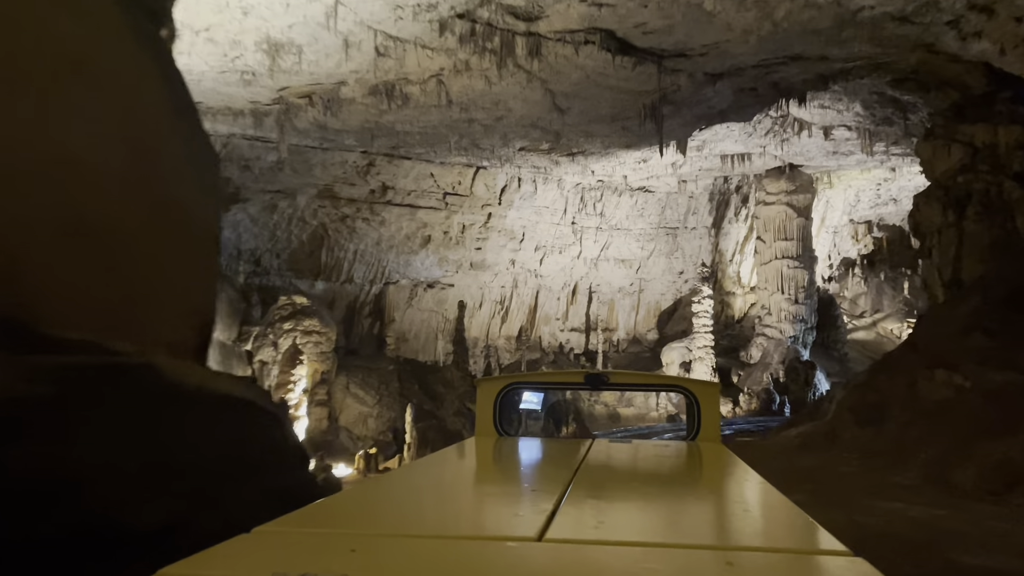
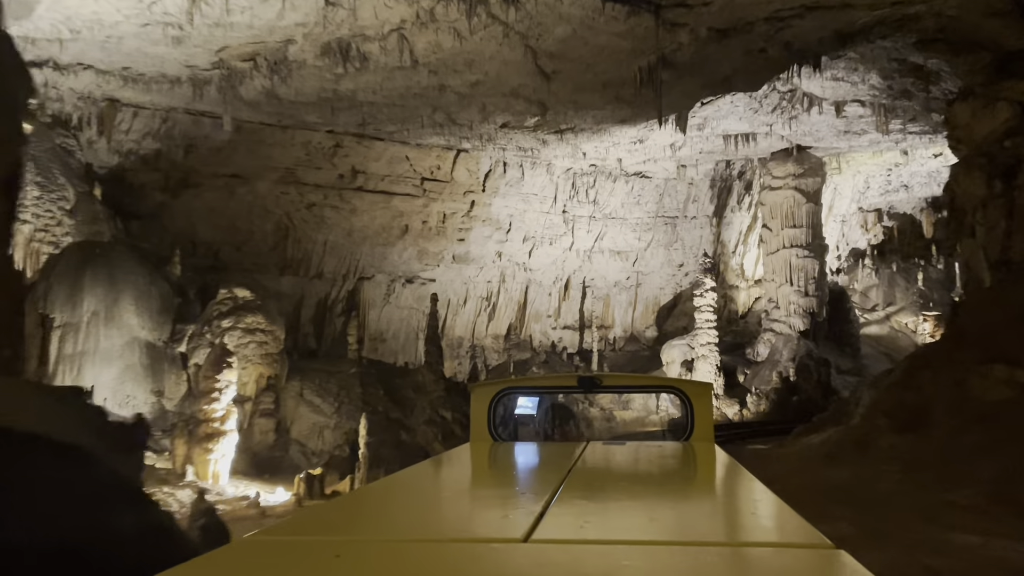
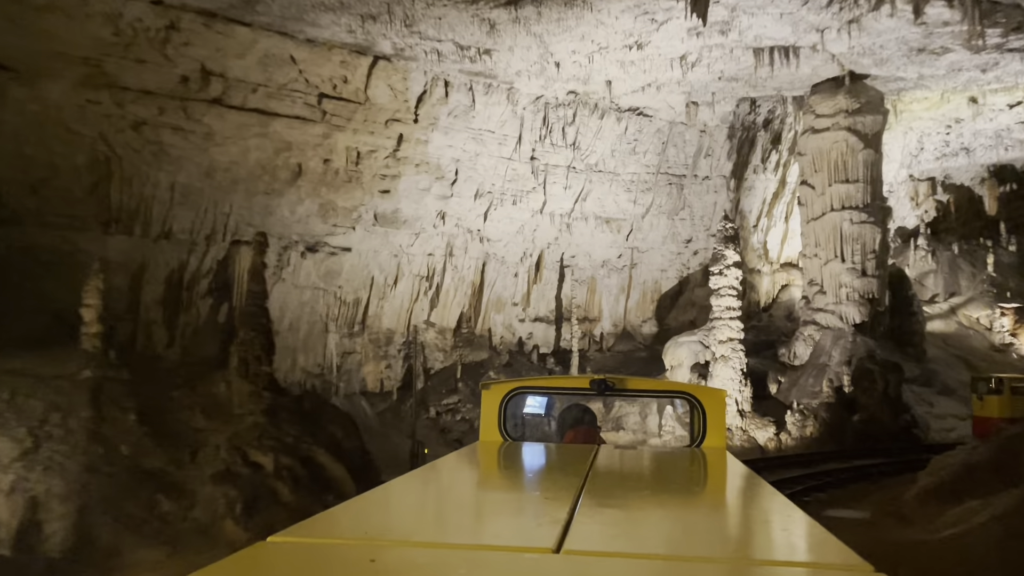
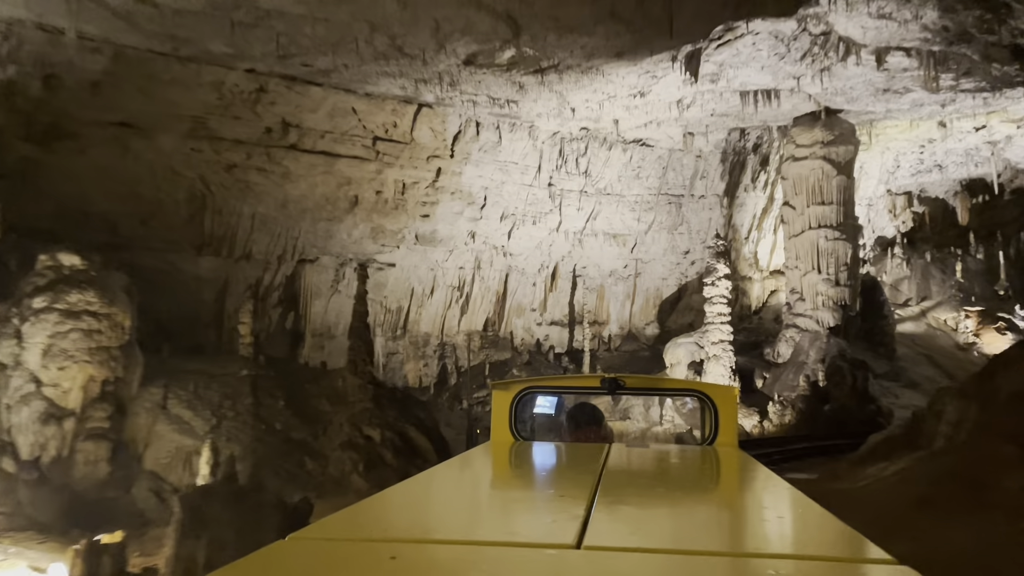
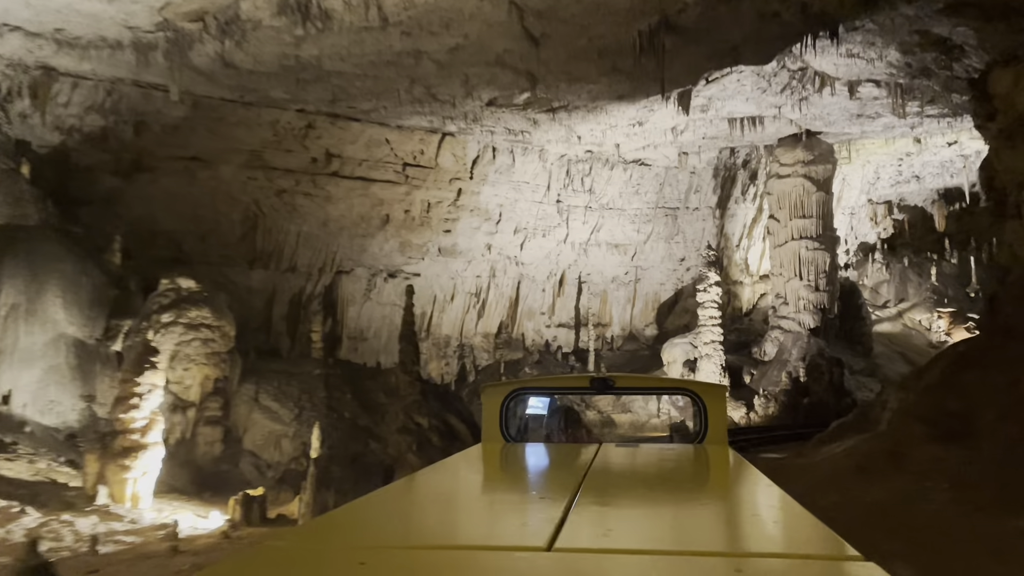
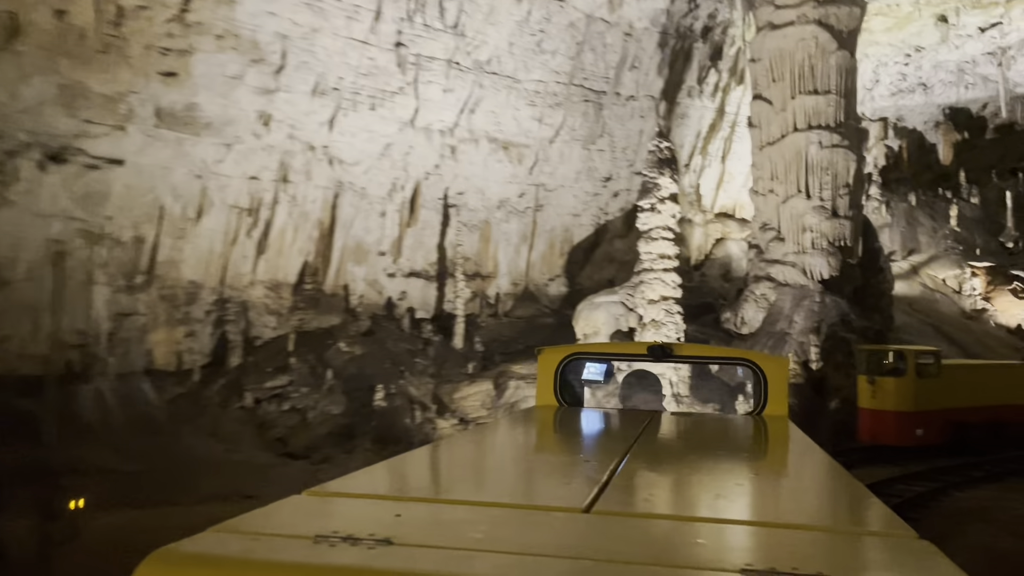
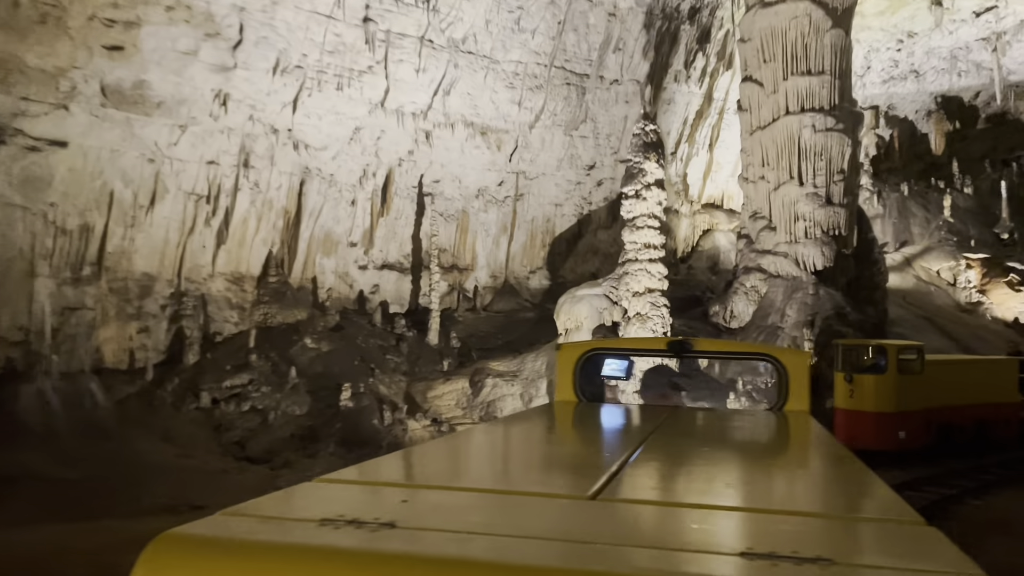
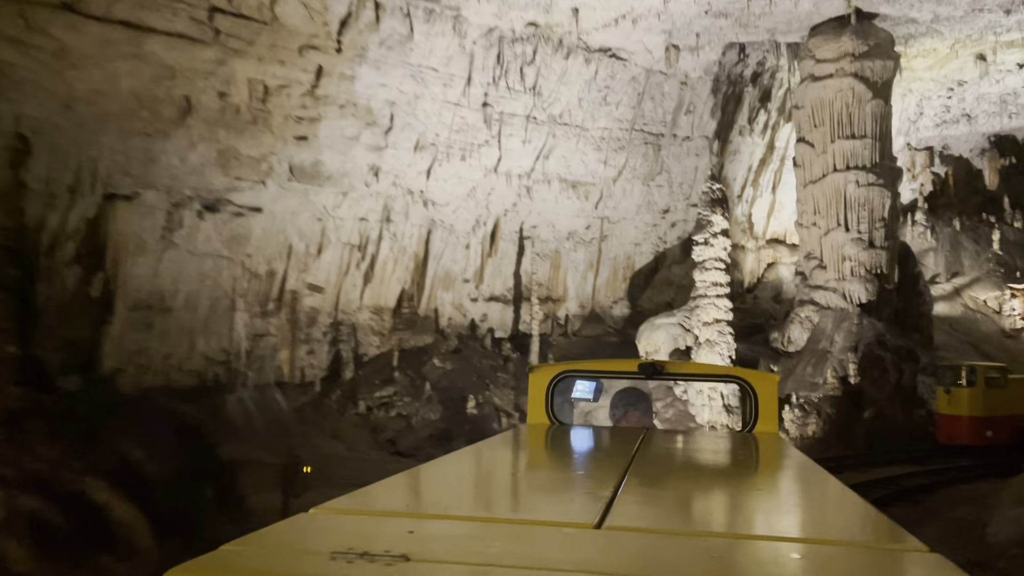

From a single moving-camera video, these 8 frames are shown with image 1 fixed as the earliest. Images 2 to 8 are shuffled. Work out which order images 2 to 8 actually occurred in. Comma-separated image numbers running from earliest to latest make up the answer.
2, 5, 4, 3, 8, 6, 7
